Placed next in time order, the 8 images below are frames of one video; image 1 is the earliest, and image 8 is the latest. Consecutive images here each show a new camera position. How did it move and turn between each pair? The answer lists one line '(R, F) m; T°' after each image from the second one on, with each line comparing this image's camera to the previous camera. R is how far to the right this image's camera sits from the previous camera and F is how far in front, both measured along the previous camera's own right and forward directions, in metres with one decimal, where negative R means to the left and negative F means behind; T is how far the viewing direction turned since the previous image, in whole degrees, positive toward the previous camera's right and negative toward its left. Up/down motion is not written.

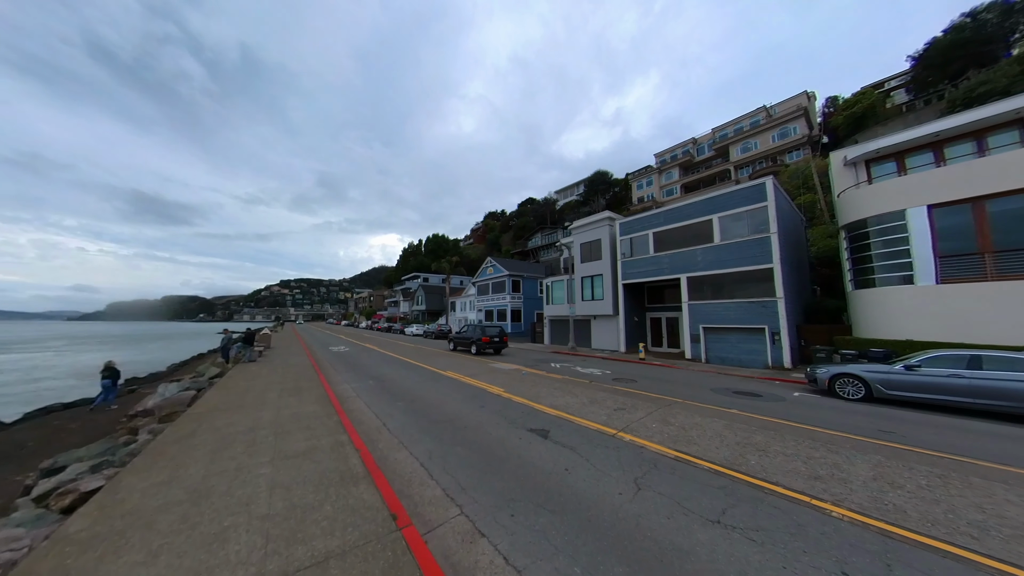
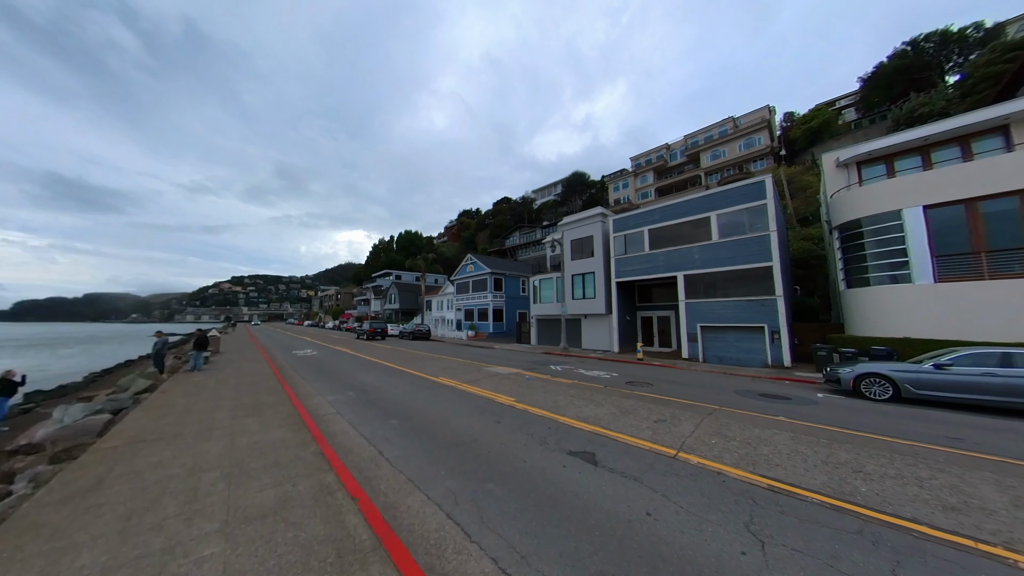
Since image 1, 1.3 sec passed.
(-1.2, +1.4) m; +5°
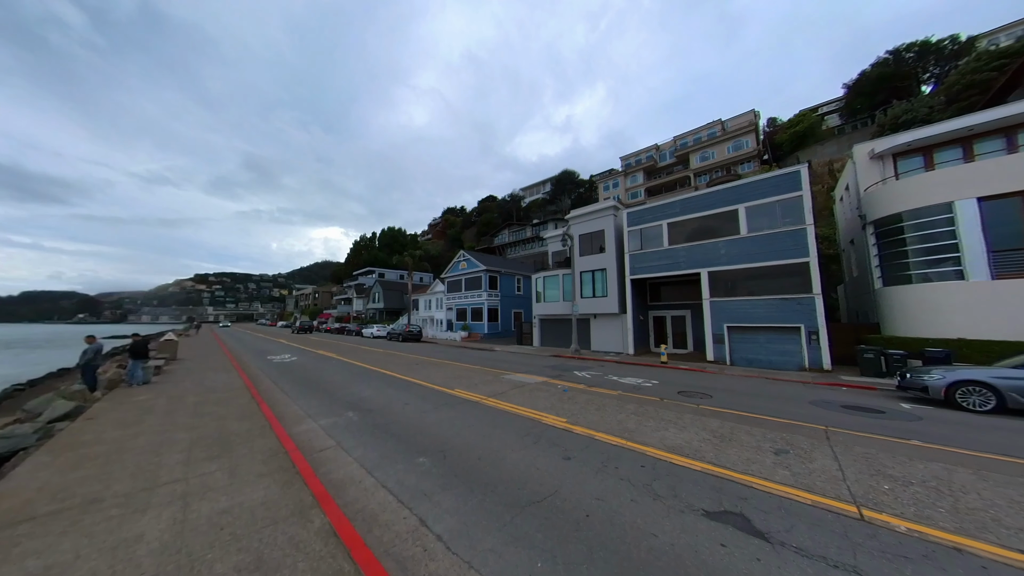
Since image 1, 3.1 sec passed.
(-1.7, +1.8) m; +4°
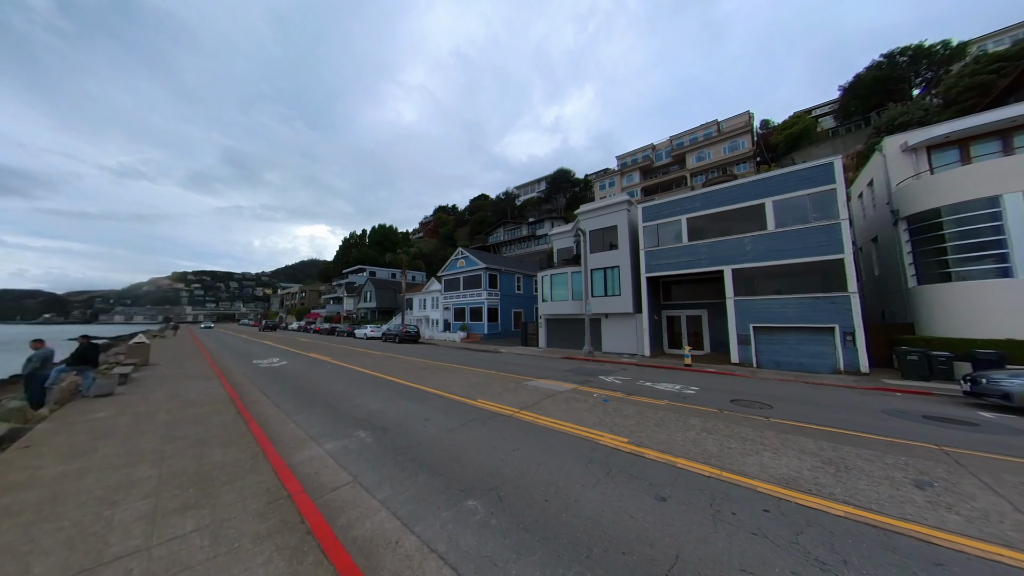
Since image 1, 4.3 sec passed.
(-1.2, +1.2) m; +2°
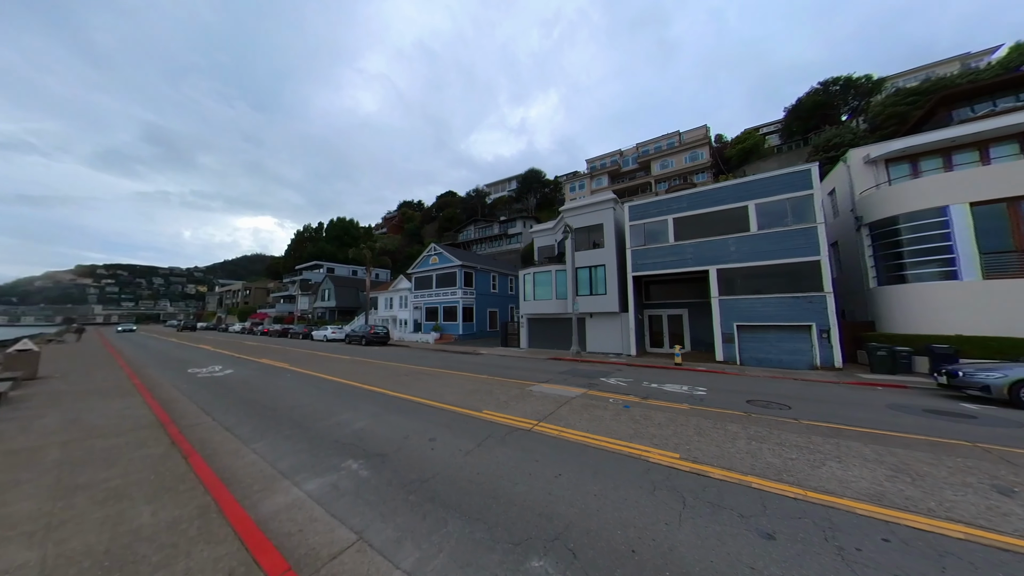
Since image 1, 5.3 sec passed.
(-1.2, +1.1) m; +7°
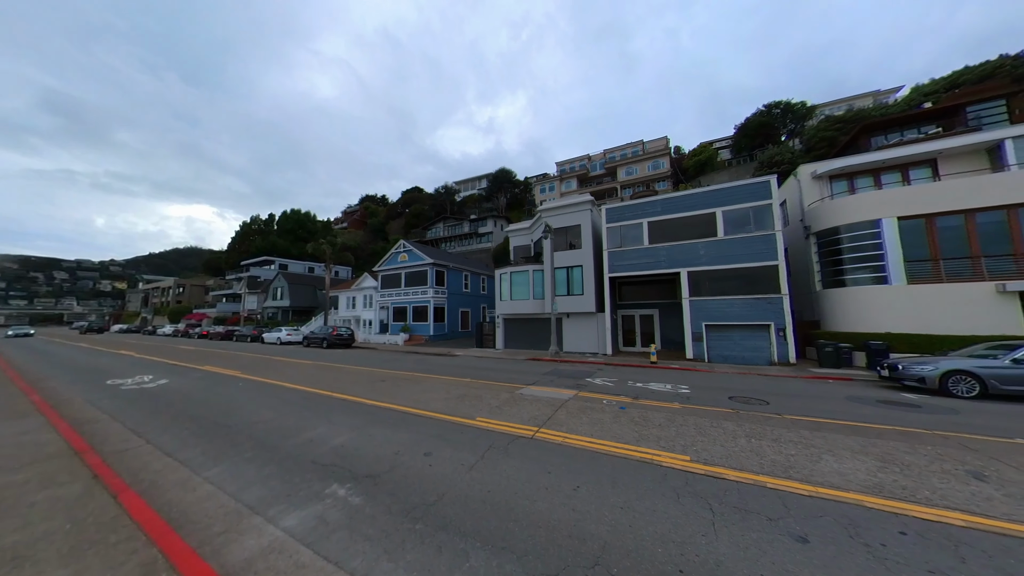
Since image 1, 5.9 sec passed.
(-0.7, +0.4) m; +7°
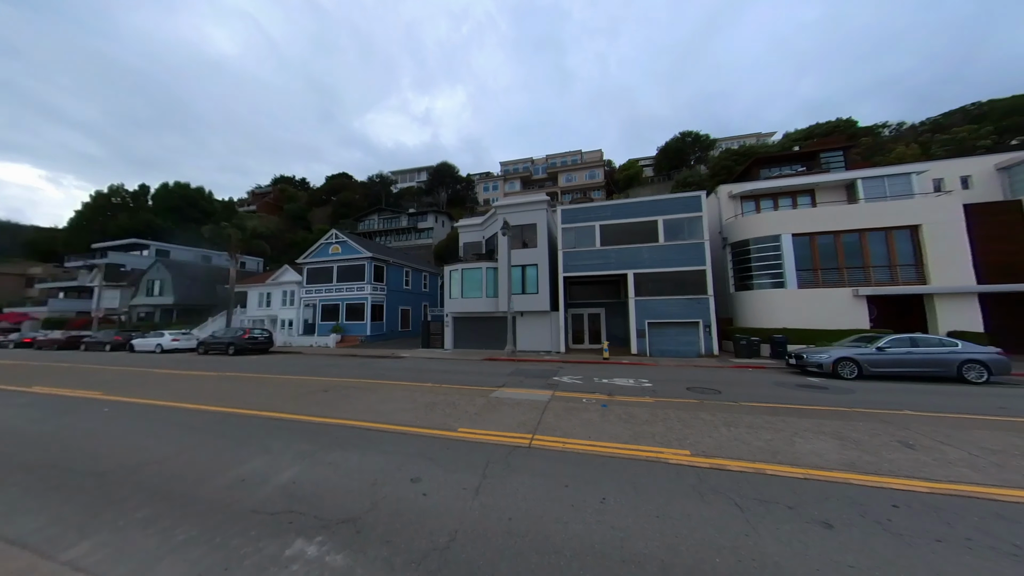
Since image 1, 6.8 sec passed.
(-1.1, +0.7) m; +13°
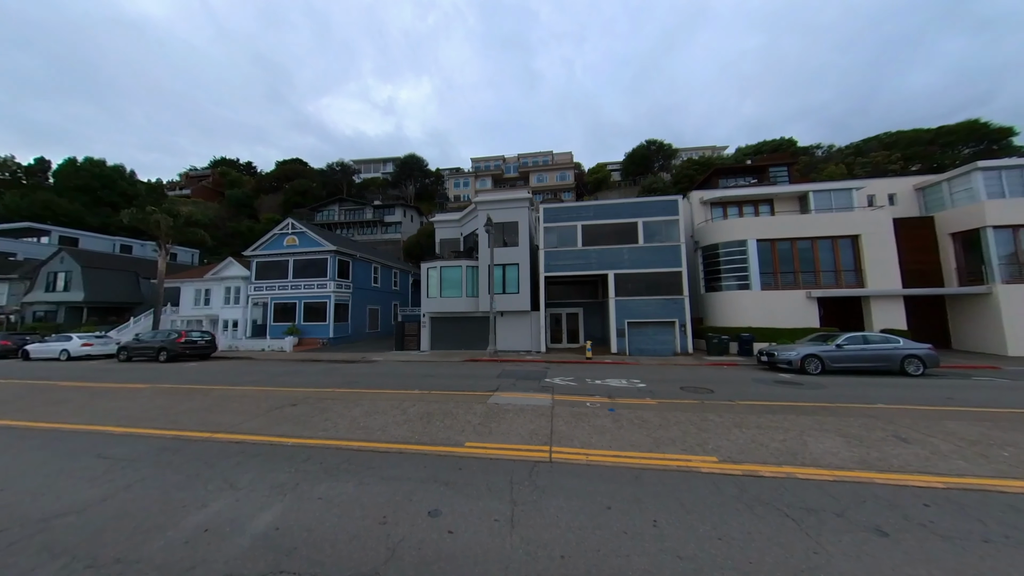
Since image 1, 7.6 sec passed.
(-0.9, +0.6) m; +7°
